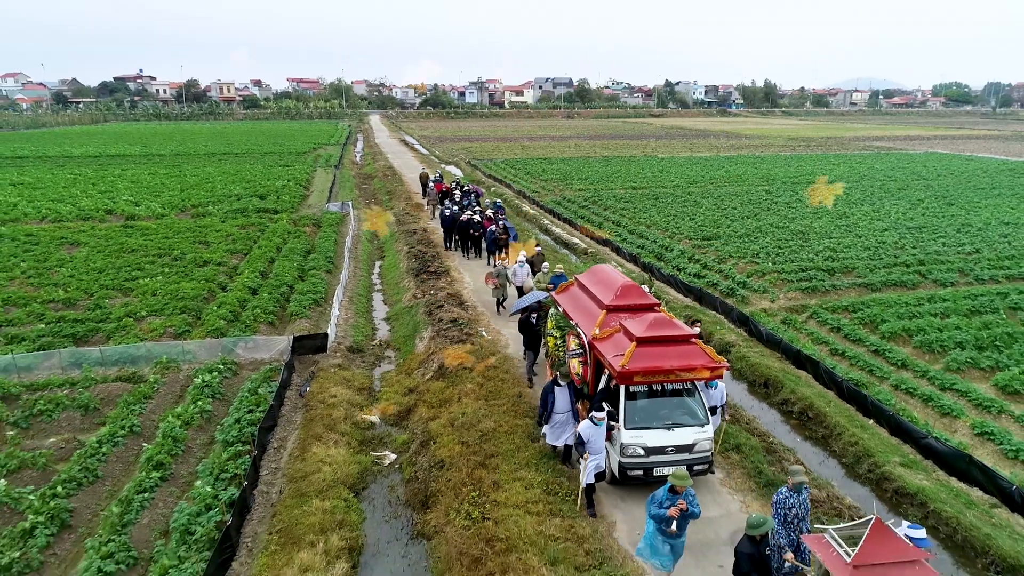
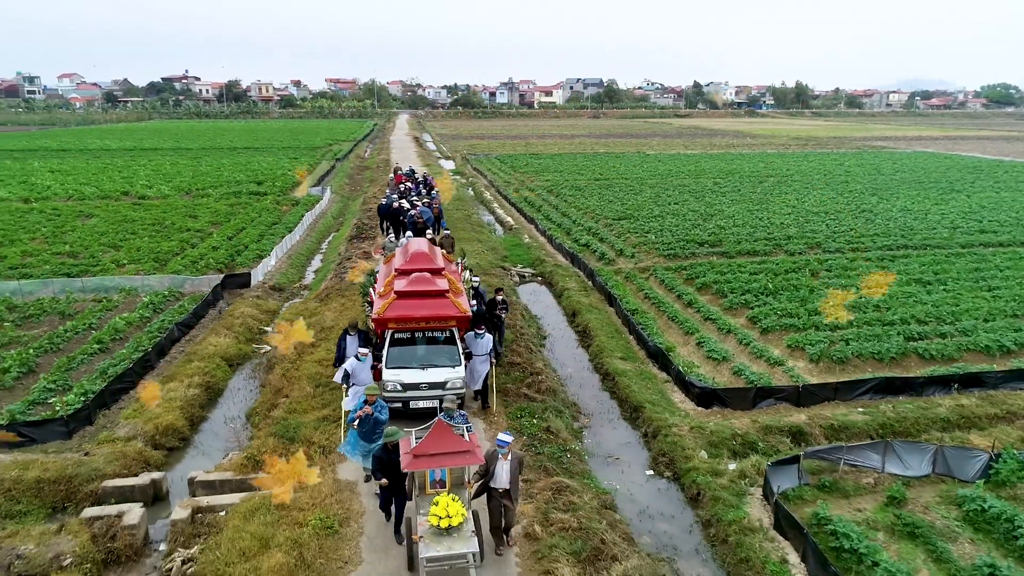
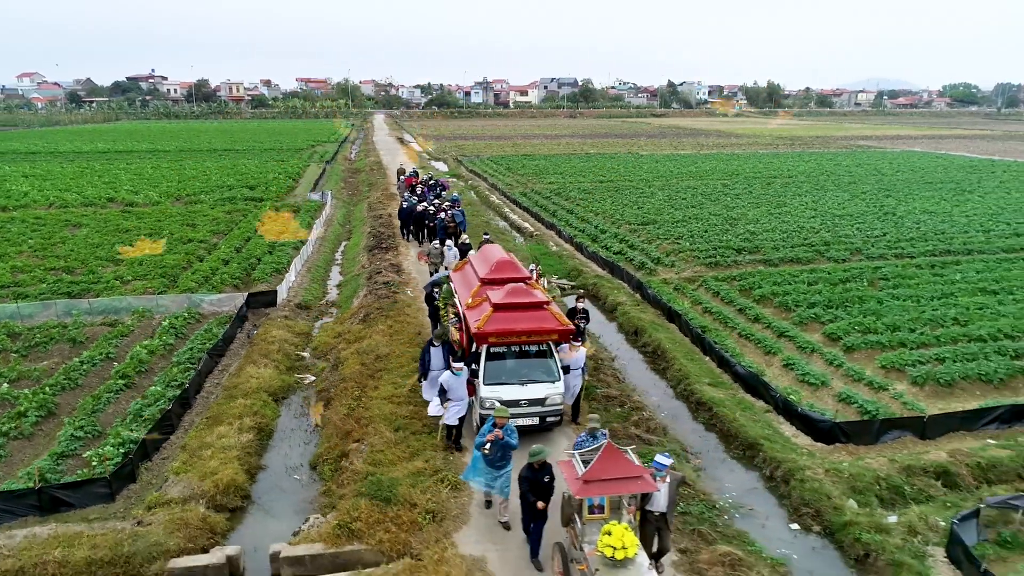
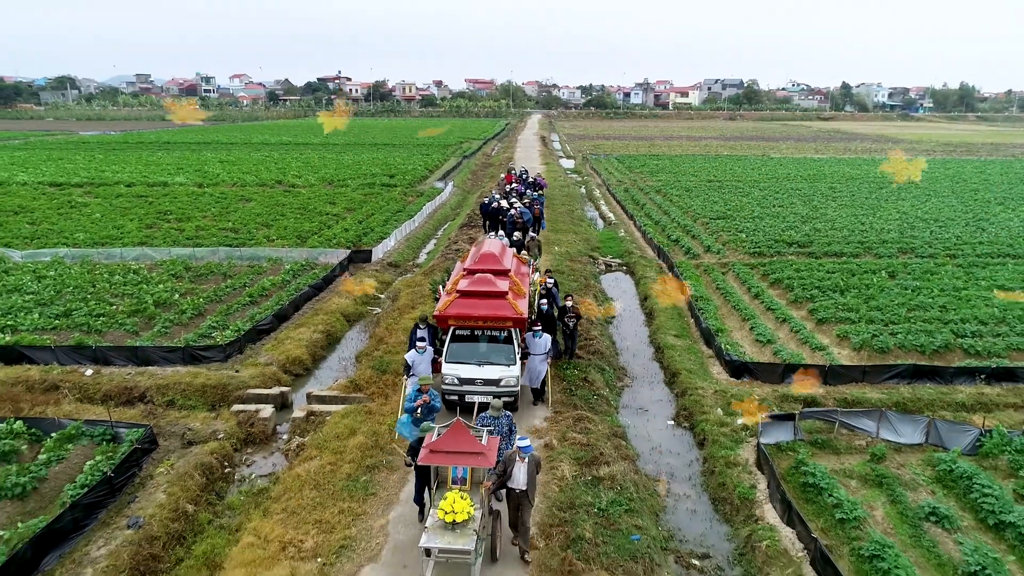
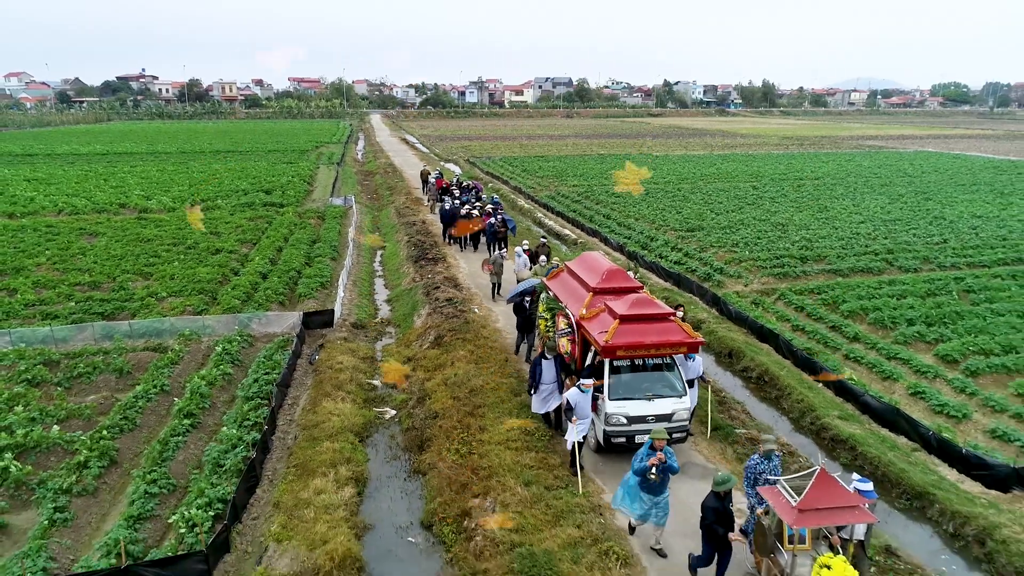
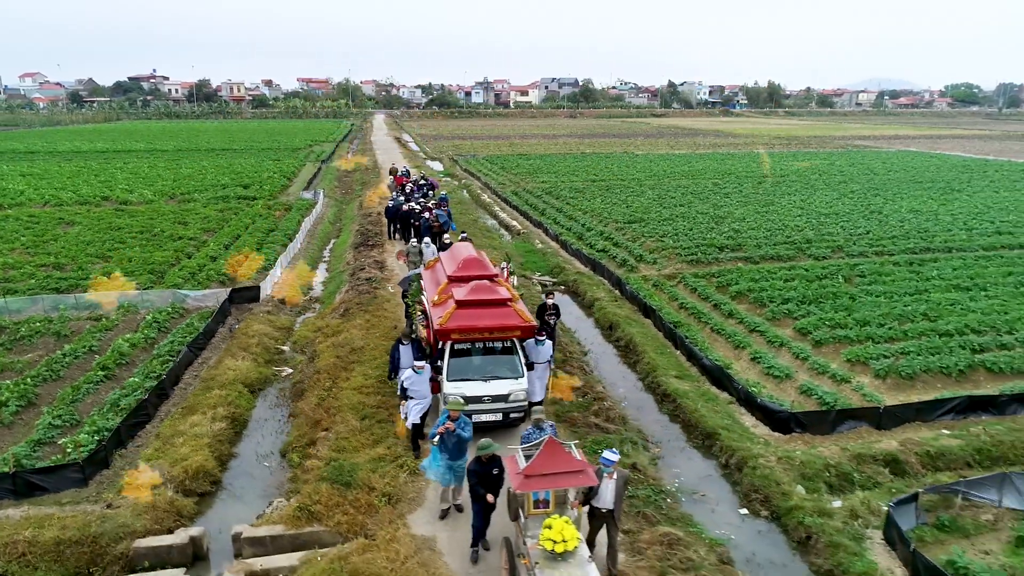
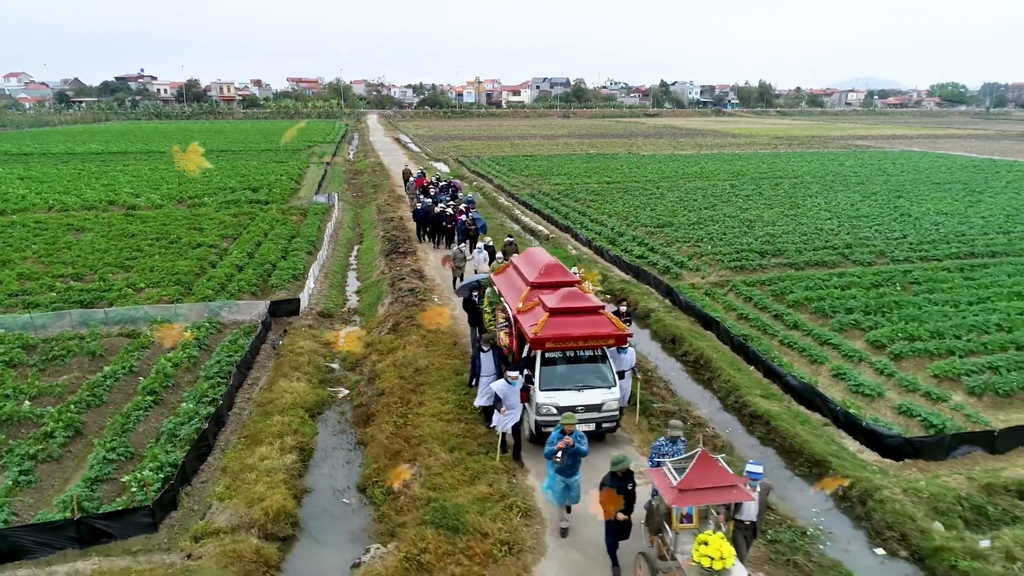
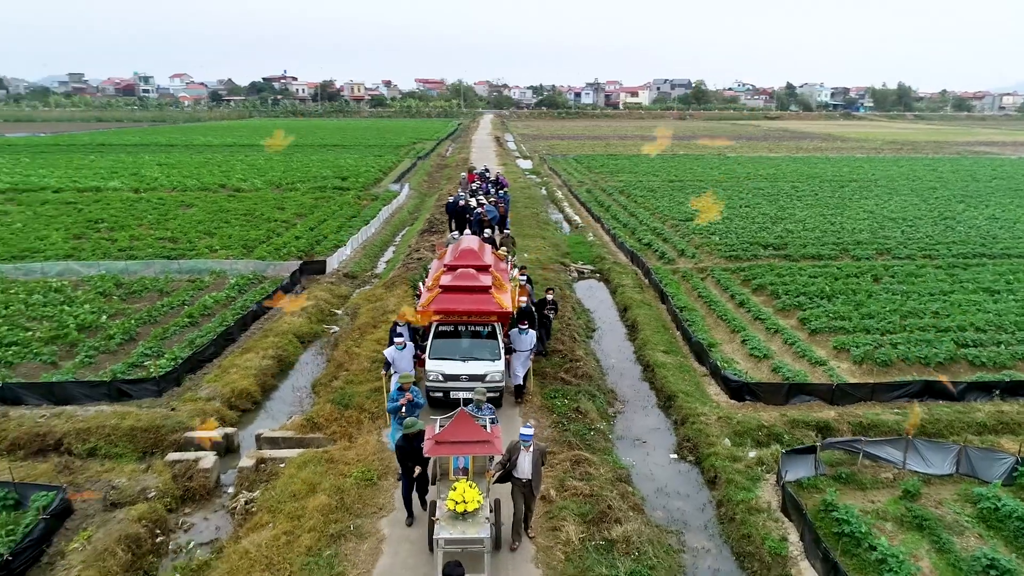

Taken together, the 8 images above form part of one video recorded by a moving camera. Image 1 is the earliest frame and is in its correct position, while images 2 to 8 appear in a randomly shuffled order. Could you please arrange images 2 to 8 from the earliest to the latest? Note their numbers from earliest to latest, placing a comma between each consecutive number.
5, 7, 3, 6, 2, 8, 4
